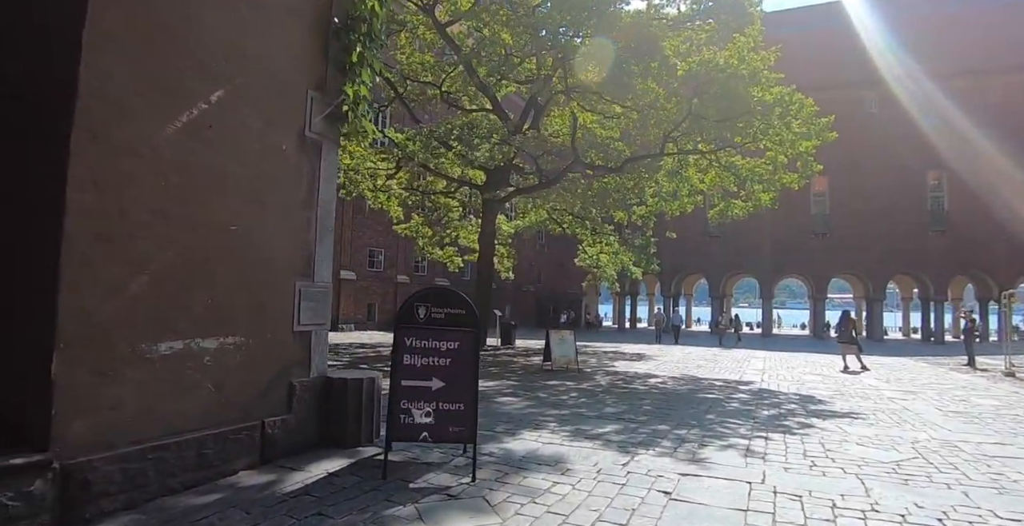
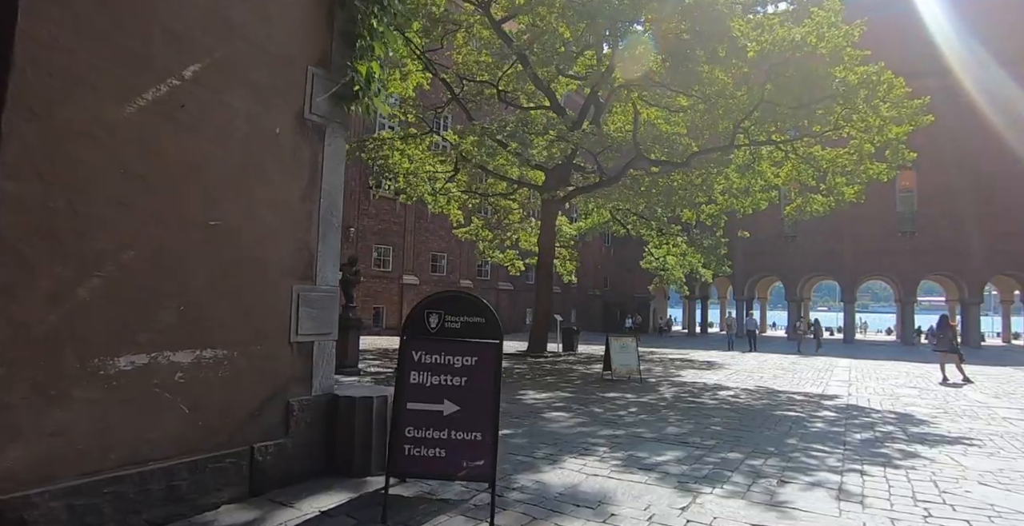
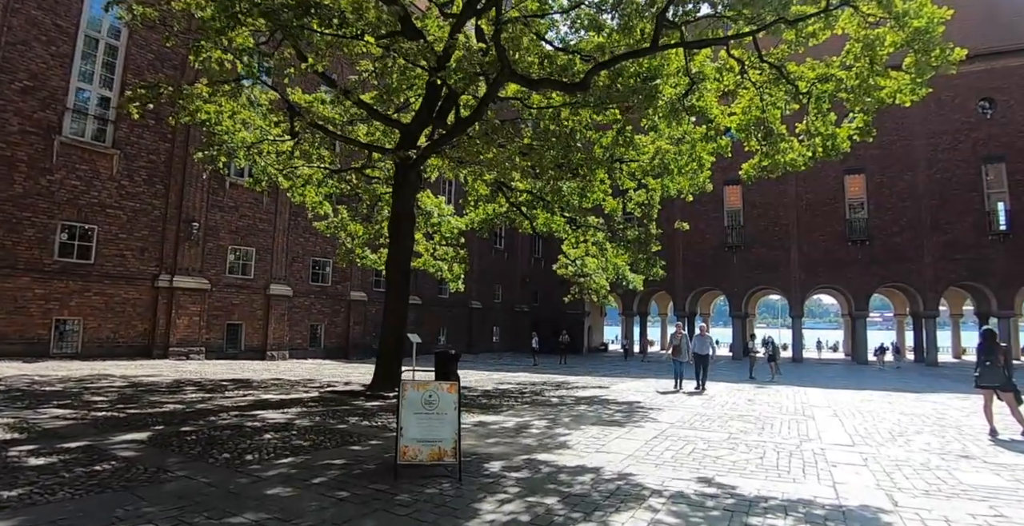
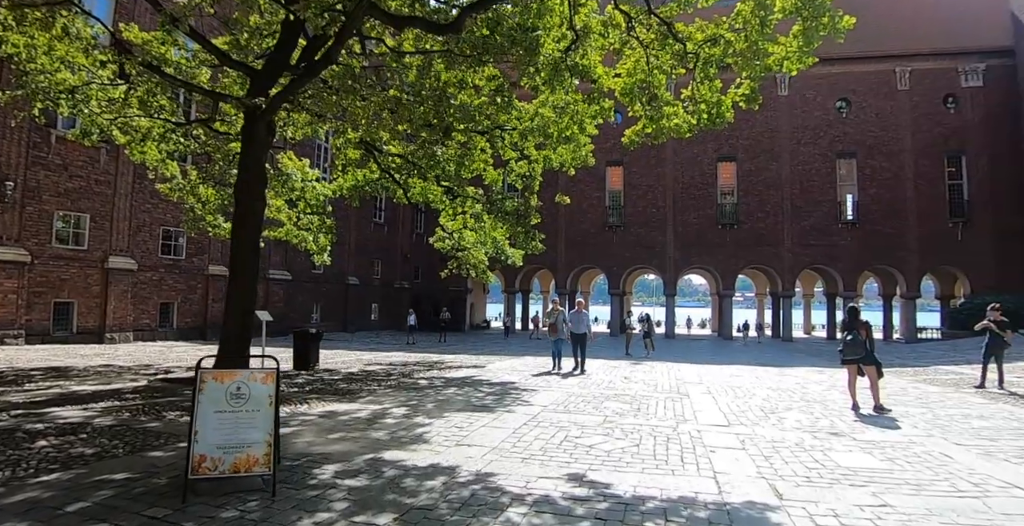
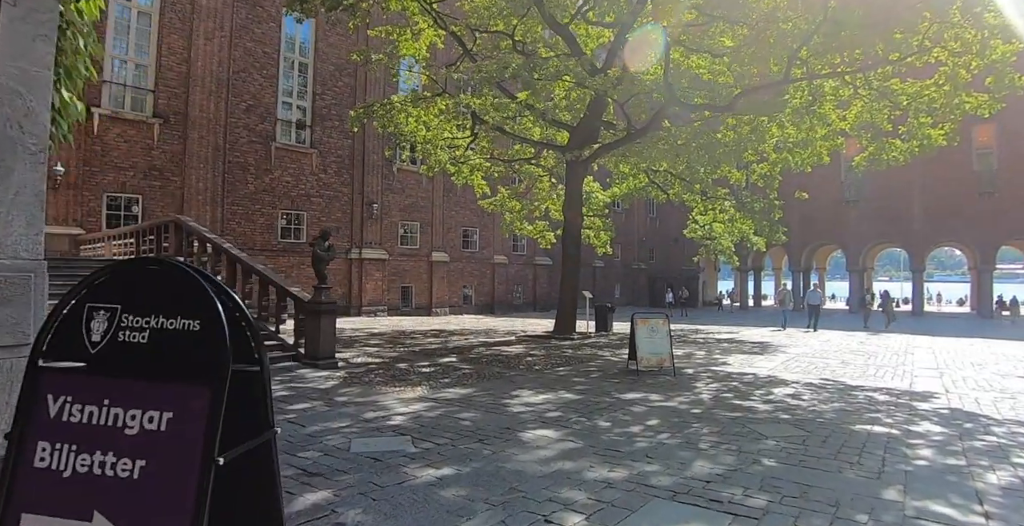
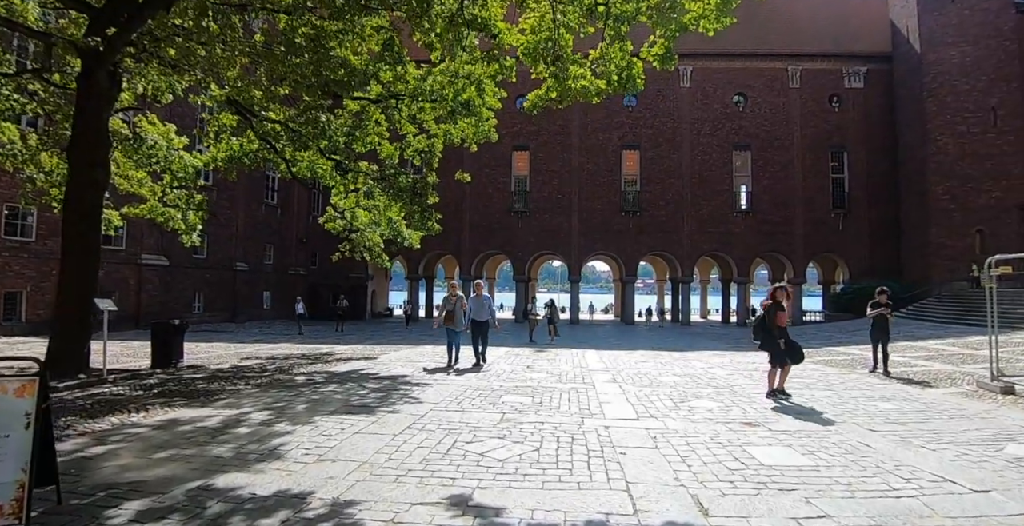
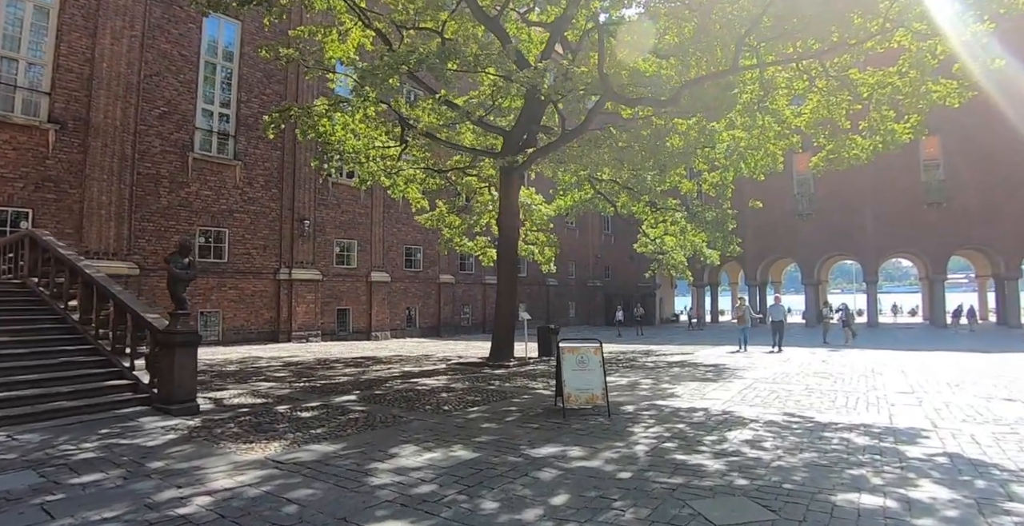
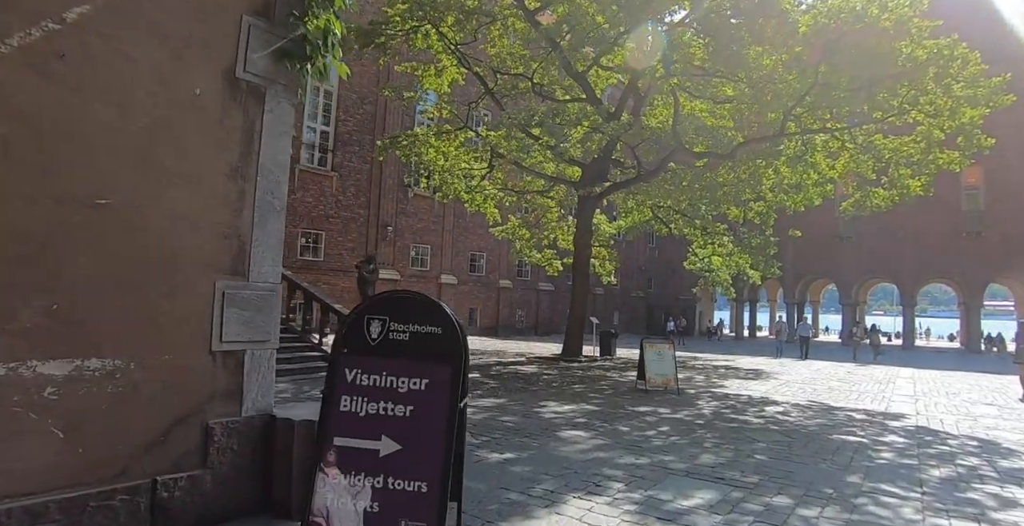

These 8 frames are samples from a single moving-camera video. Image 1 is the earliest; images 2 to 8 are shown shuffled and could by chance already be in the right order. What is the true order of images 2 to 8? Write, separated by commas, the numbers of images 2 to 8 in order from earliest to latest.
2, 8, 5, 7, 3, 4, 6
